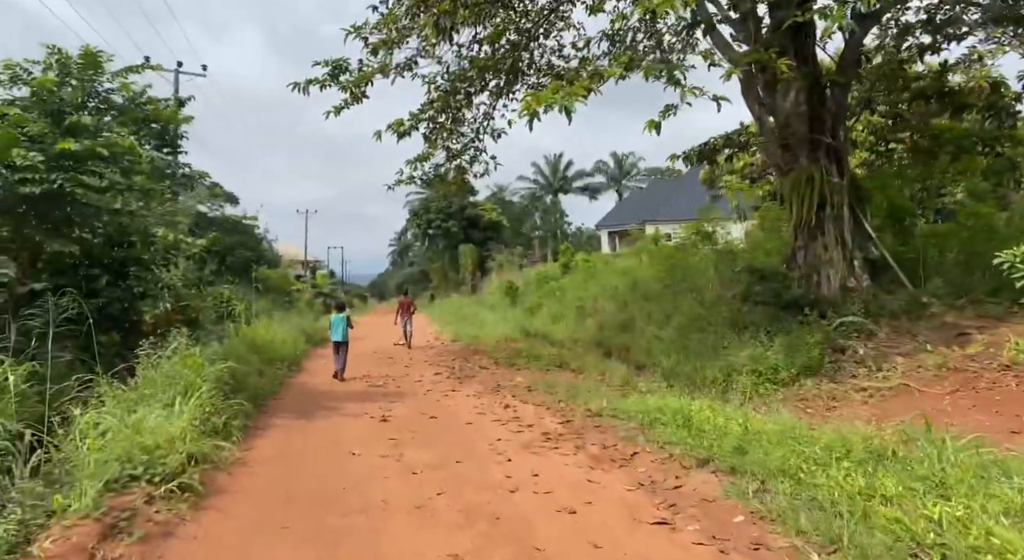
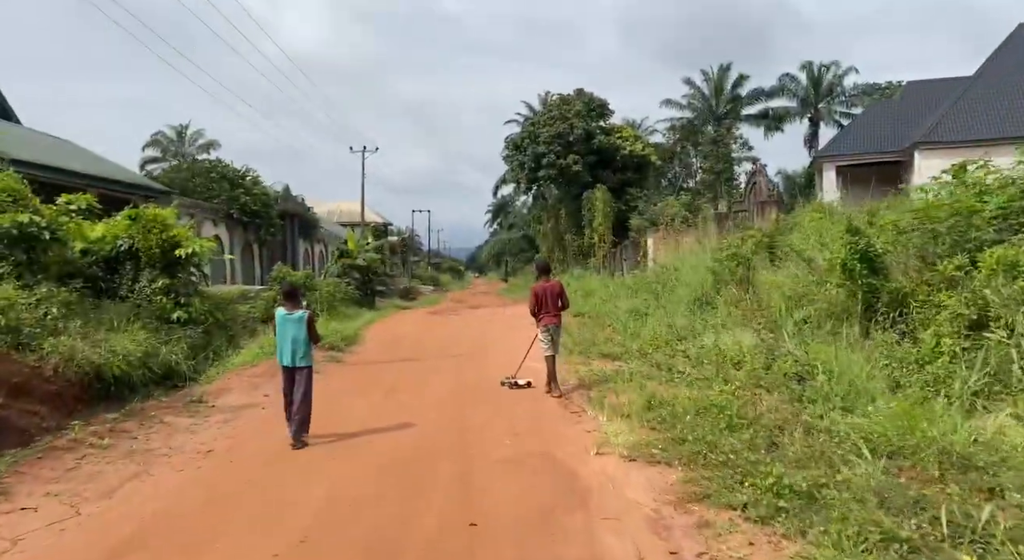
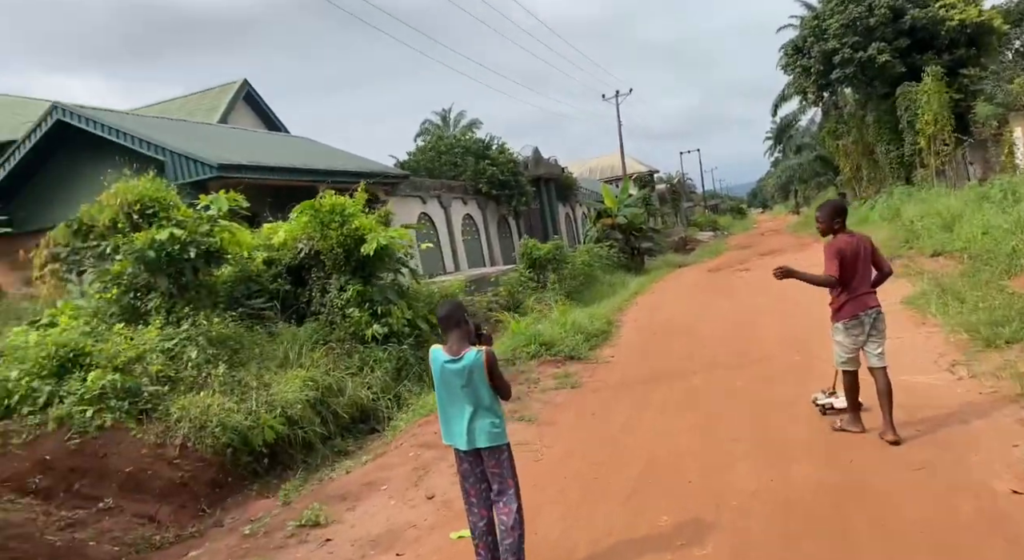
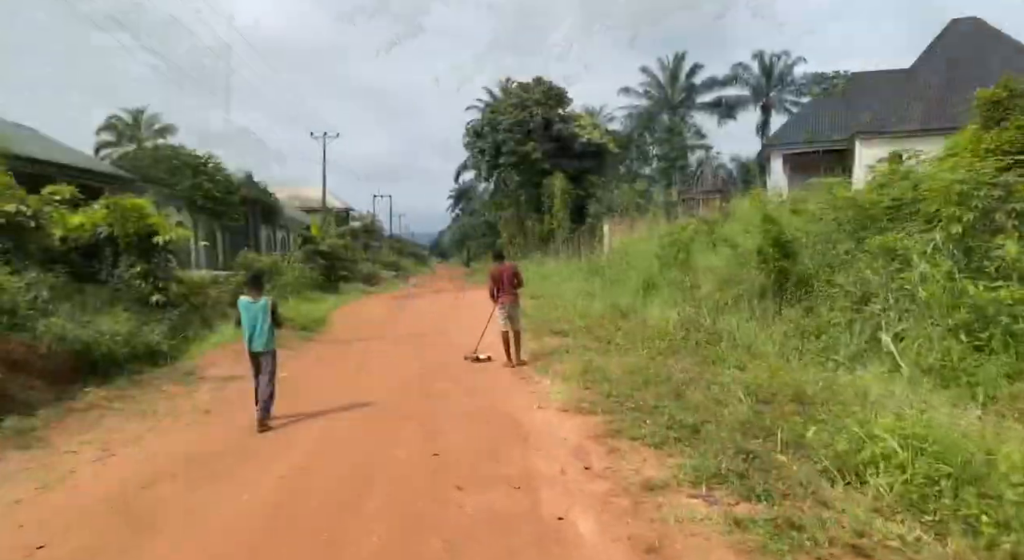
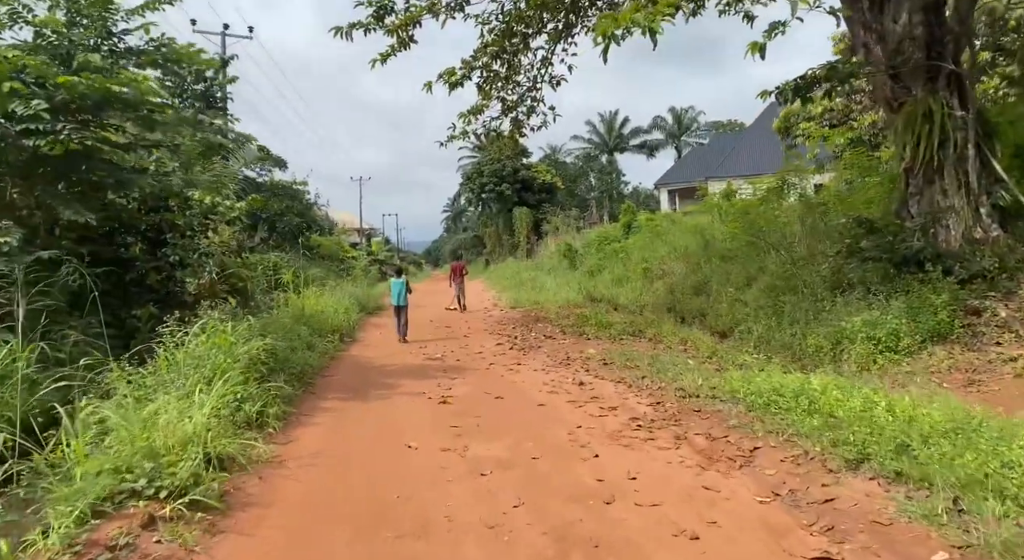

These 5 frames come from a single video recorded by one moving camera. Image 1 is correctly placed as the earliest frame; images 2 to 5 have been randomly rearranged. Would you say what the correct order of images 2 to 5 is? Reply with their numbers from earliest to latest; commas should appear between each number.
5, 4, 2, 3
